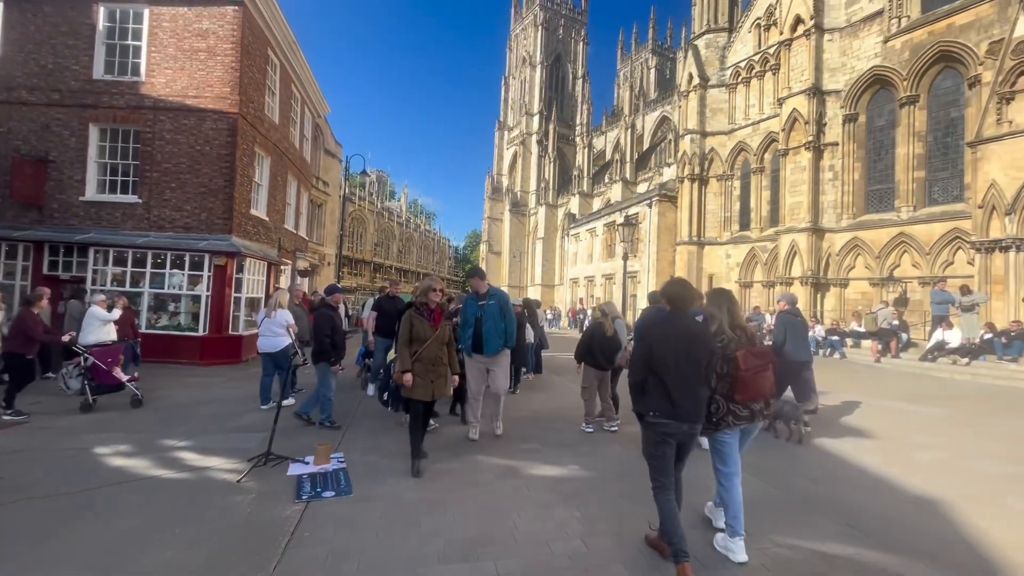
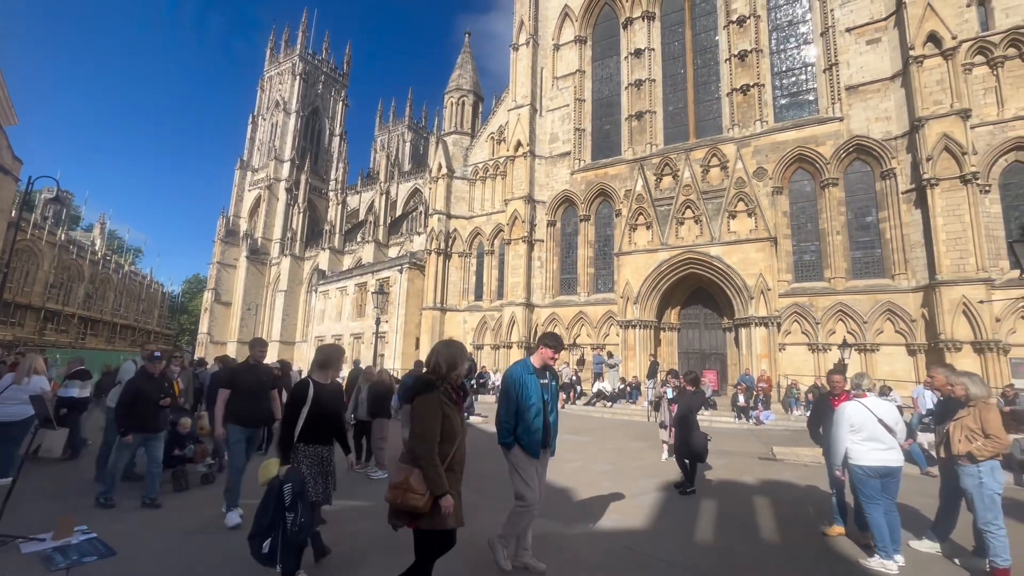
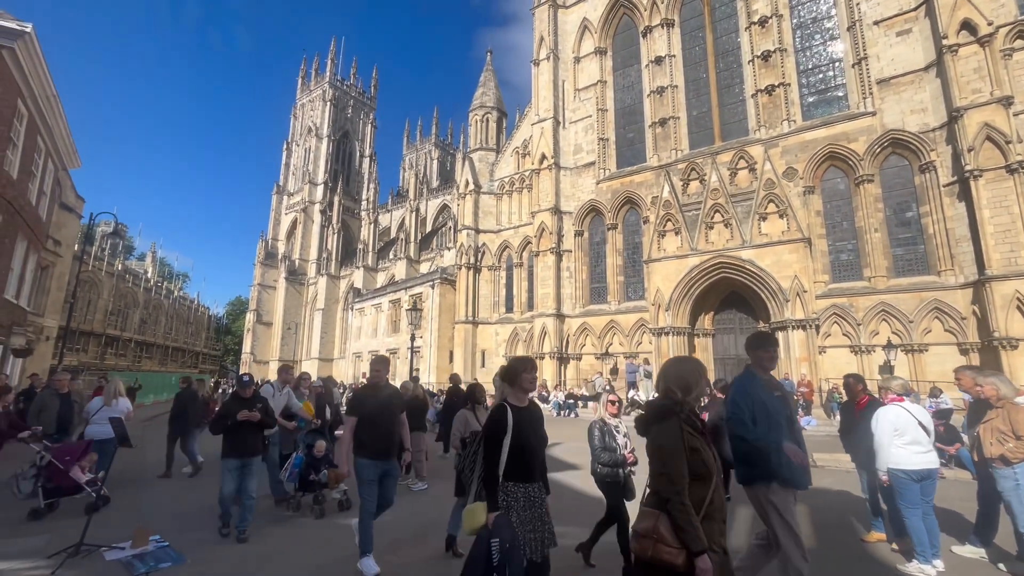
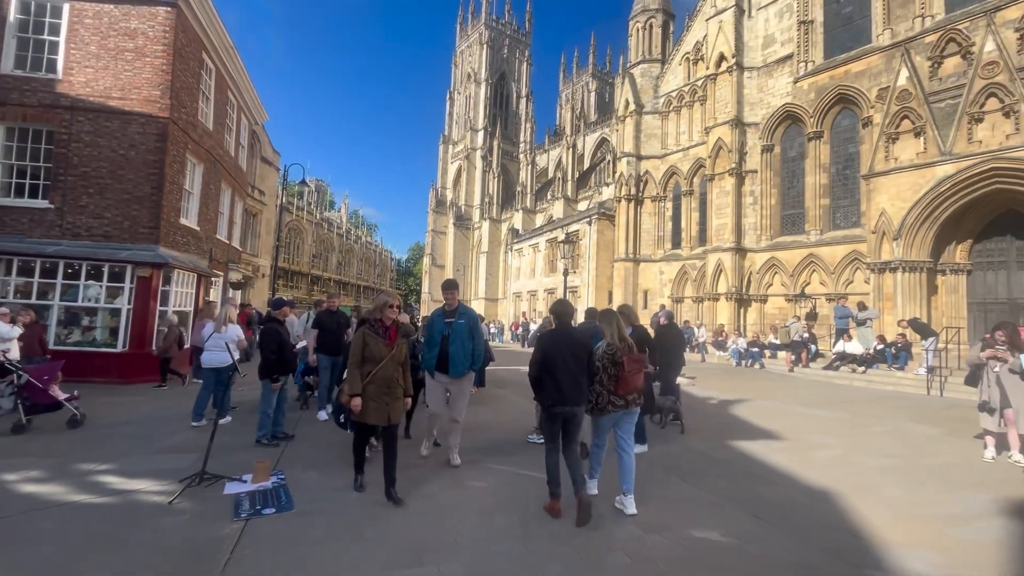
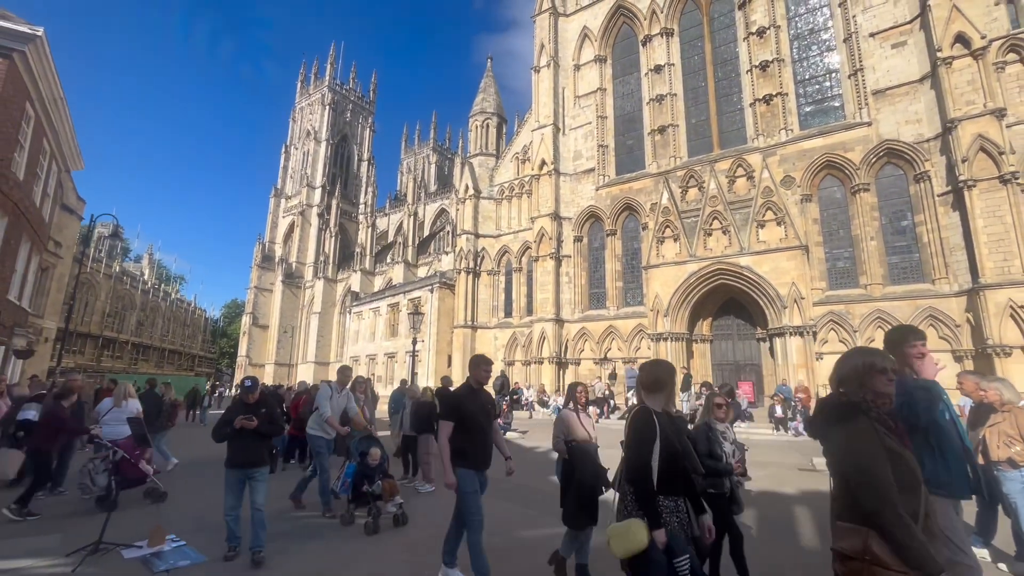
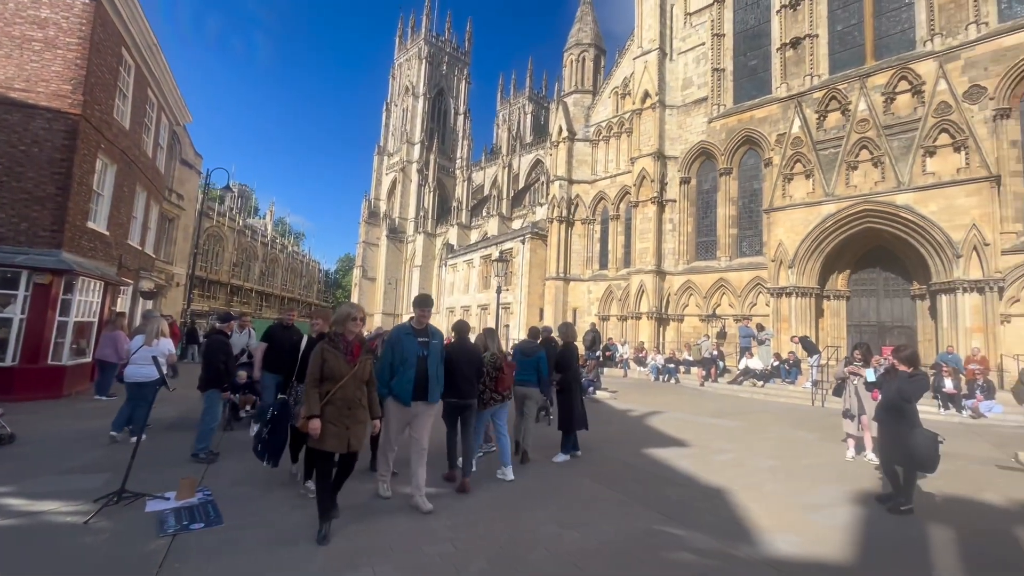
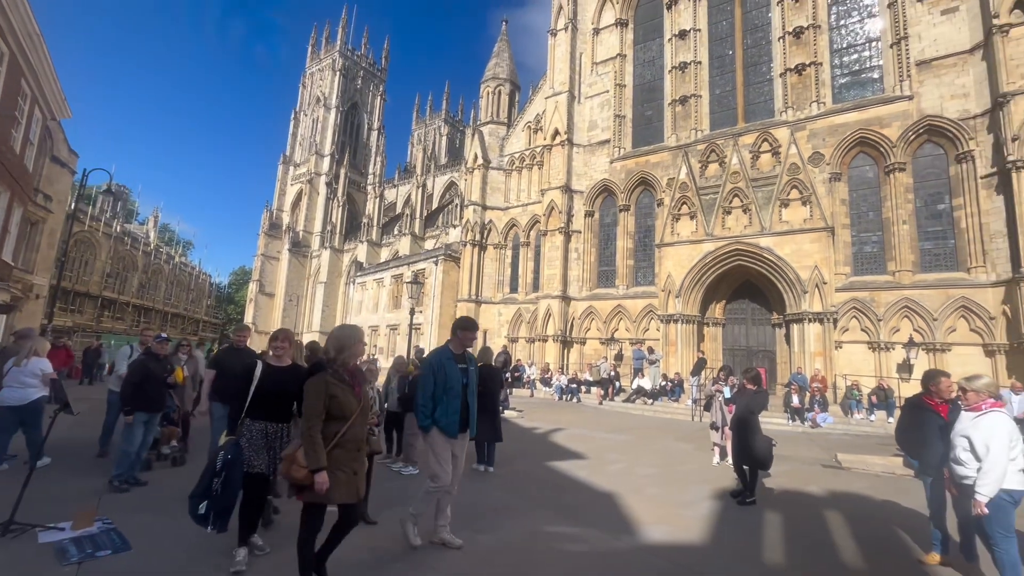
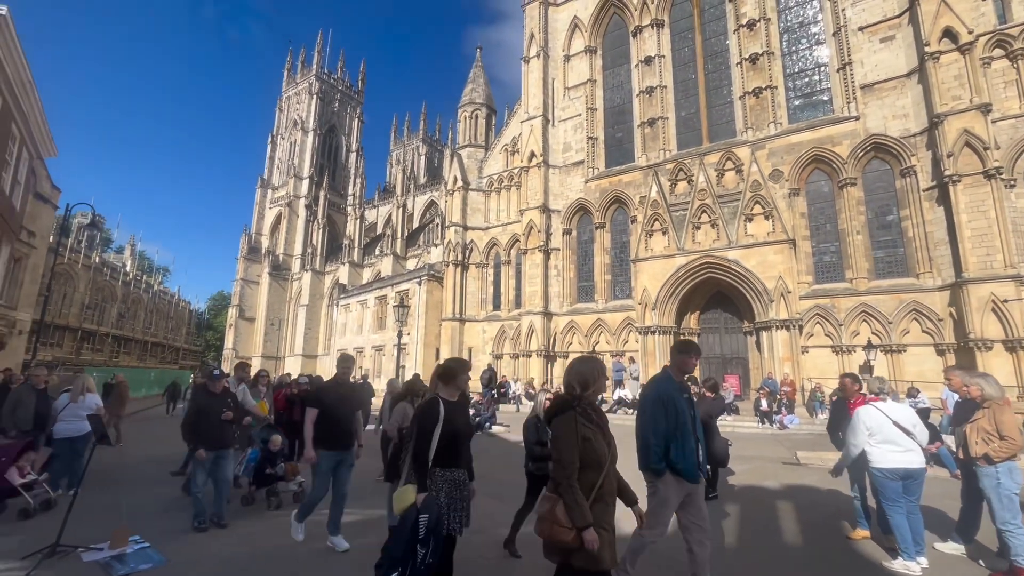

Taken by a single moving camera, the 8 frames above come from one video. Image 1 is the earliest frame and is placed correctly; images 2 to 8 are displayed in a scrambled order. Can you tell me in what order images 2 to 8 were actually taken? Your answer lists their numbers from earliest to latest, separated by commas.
4, 6, 7, 2, 8, 3, 5
